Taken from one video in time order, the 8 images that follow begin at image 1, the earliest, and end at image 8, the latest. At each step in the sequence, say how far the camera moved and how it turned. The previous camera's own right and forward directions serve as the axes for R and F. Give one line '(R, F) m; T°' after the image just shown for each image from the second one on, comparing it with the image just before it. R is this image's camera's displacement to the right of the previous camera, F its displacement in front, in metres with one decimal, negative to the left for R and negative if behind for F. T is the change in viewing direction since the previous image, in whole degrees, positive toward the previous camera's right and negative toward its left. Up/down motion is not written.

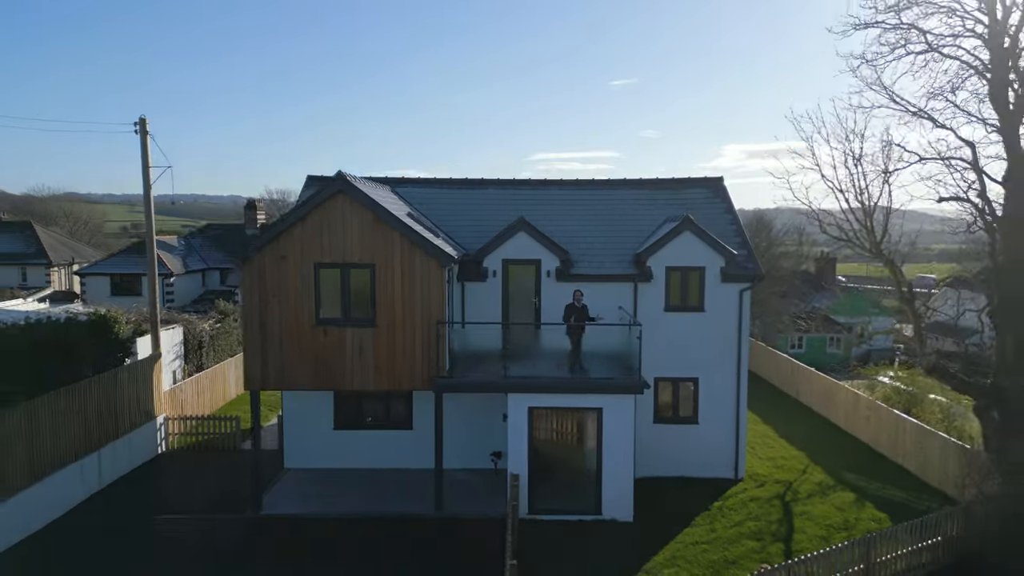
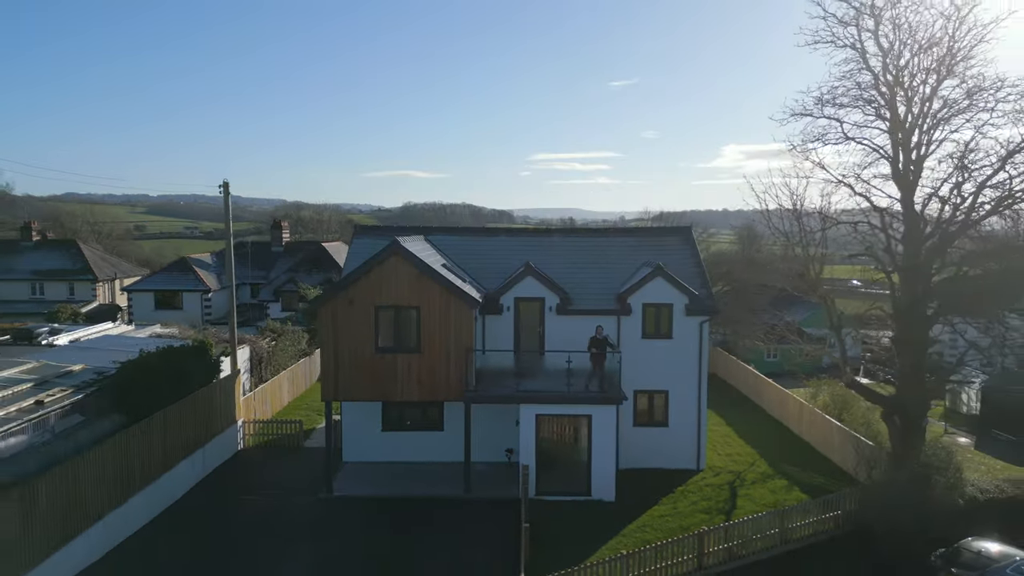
(-0.3, -4.0) m; 0°
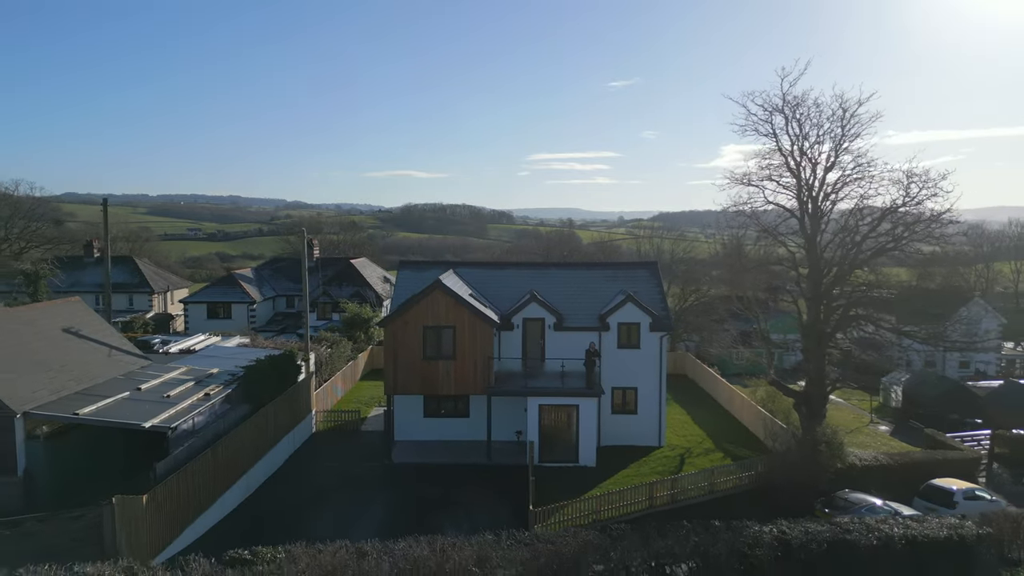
(-0.4, -6.4) m; 0°
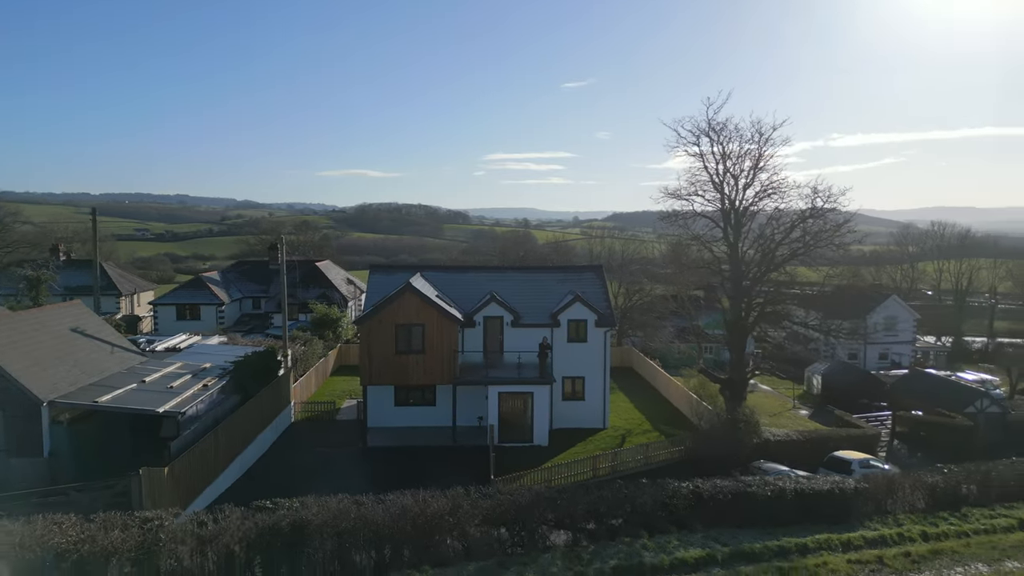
(-0.2, -3.1) m; +4°
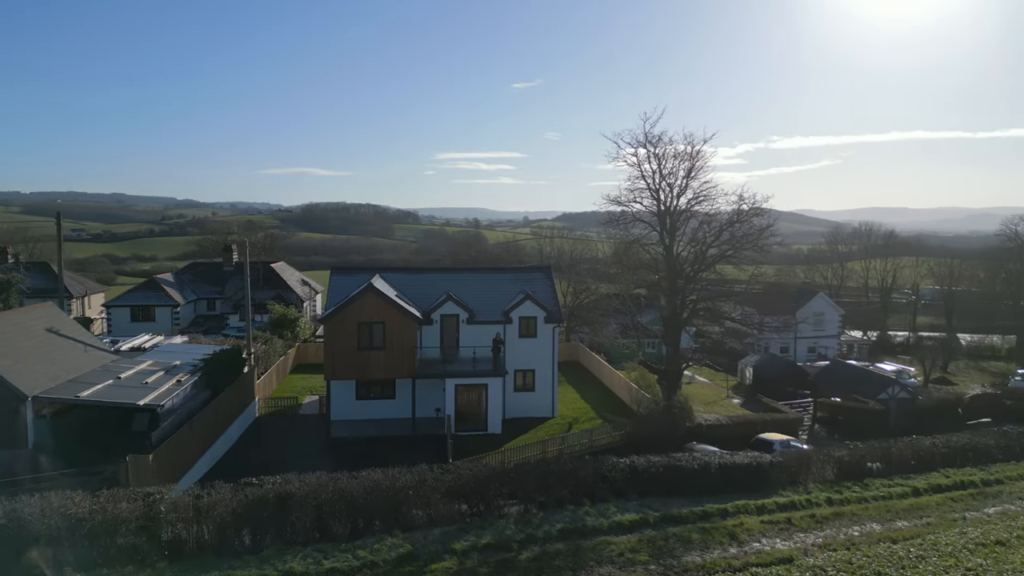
(-0.2, -2.1) m; +4°
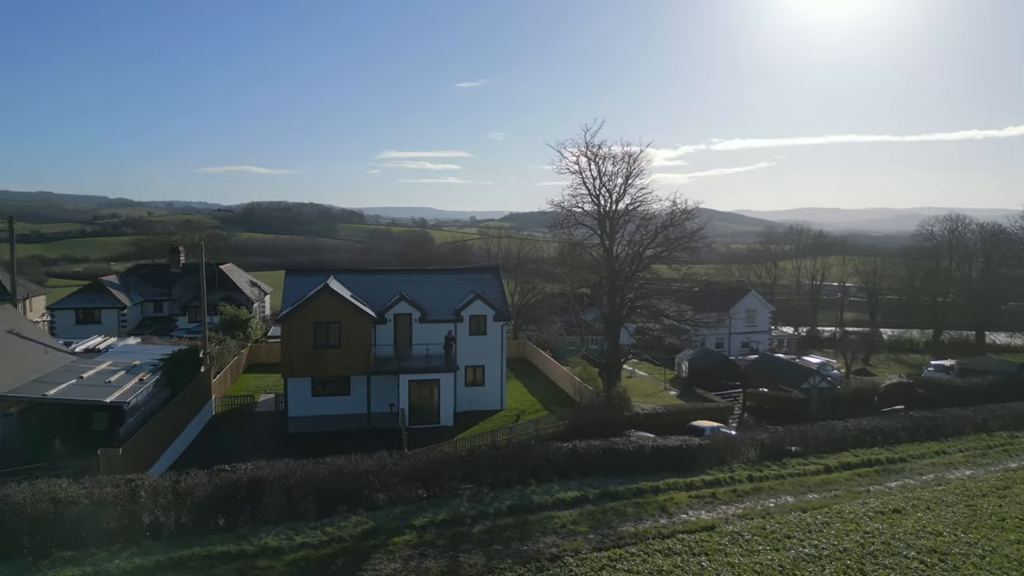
(-0.1, -1.8) m; +5°
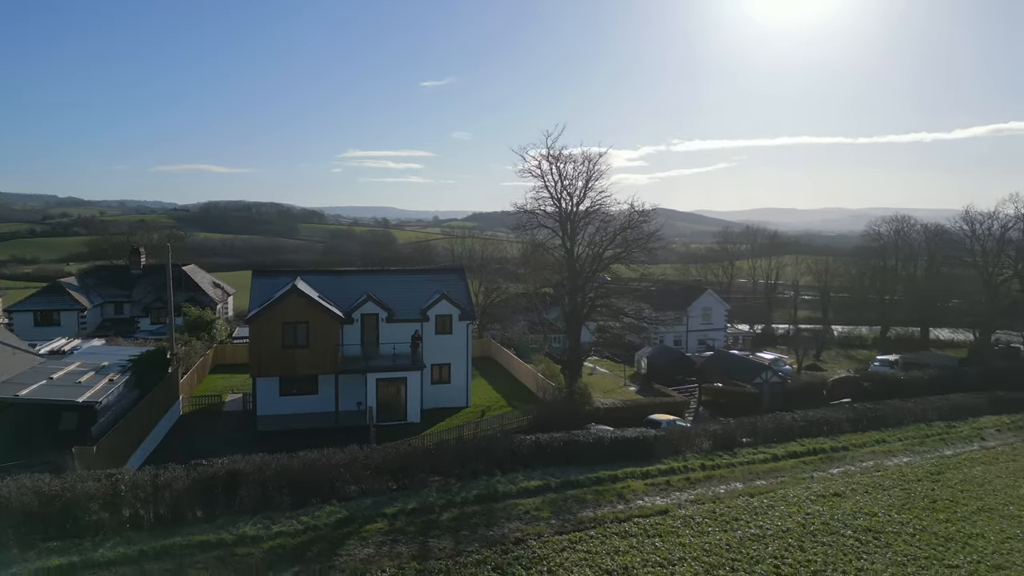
(-0.1, -1.1) m; +3°
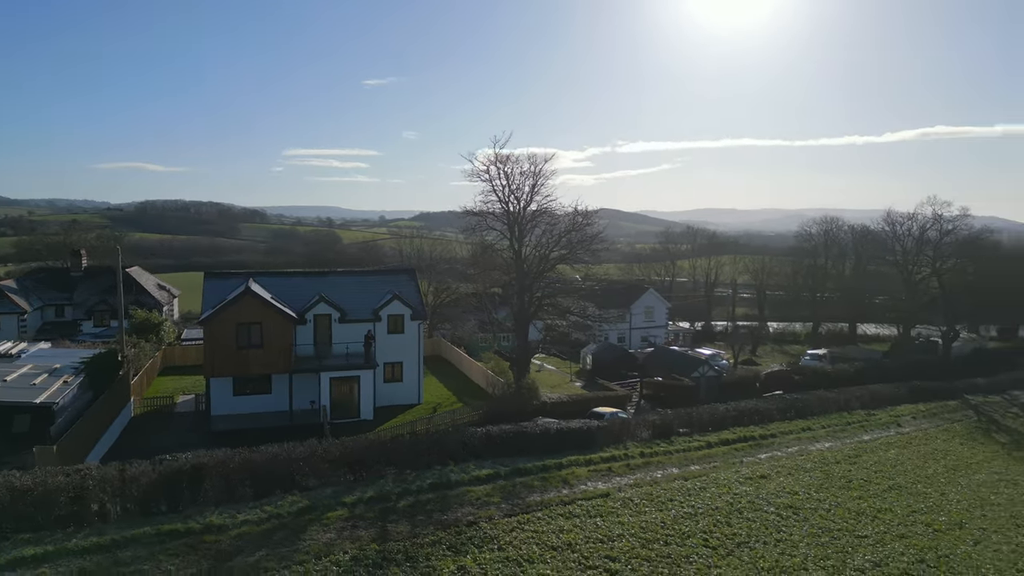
(-0.1, -1.5) m; +4°
